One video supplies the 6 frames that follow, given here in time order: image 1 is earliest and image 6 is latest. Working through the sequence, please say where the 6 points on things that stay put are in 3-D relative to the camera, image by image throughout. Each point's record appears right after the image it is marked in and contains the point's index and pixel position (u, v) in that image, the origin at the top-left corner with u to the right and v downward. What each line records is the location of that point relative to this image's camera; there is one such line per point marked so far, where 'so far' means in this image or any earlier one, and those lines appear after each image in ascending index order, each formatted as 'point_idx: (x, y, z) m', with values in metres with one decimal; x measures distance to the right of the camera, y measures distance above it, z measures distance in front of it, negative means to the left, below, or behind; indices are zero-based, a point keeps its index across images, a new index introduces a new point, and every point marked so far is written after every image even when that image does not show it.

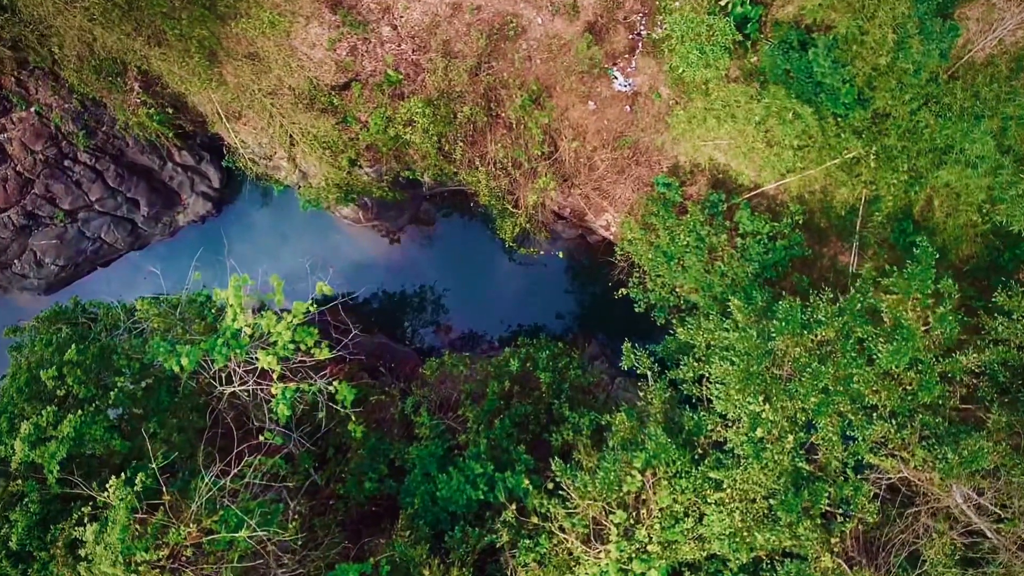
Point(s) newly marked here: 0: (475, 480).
0: (-0.5, -2.4, +7.5) m
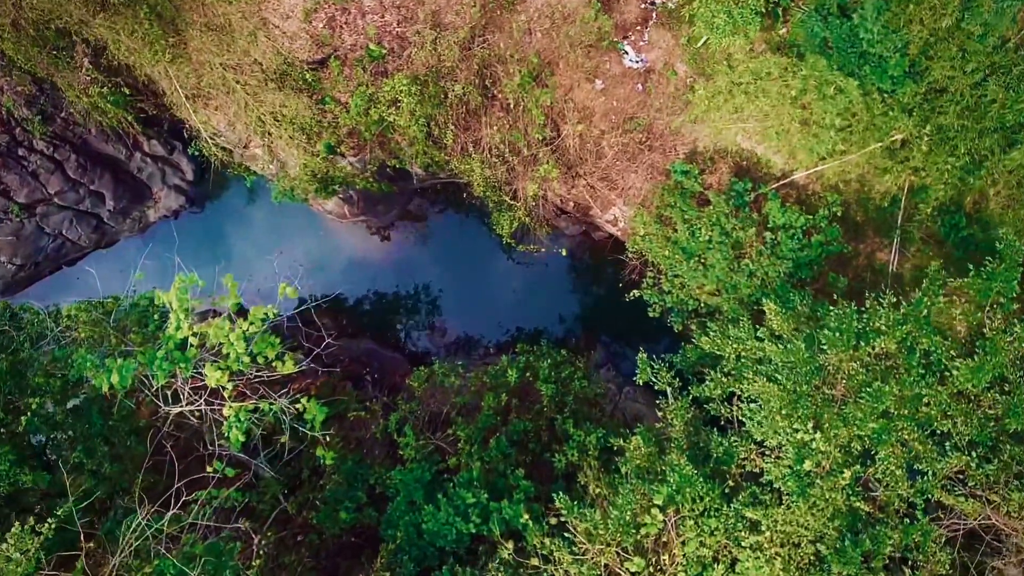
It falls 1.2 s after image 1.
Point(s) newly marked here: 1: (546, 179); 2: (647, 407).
0: (-0.5, -2.4, +6.5) m
1: (+0.5, +1.5, +8.5) m
2: (+2.1, -1.8, +9.5) m
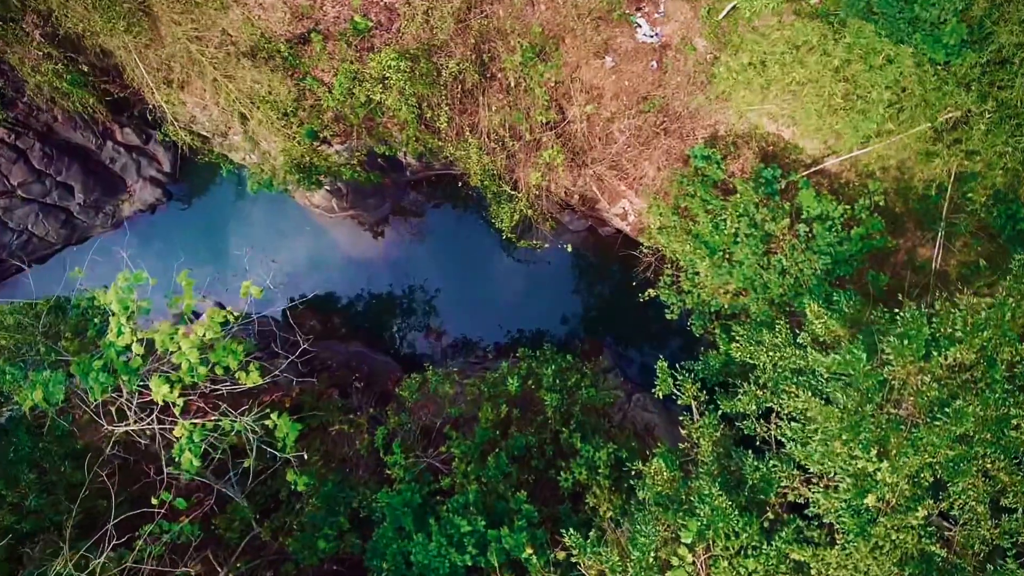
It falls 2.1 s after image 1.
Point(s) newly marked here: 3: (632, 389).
0: (-0.5, -2.4, +5.8) m
1: (+0.5, +1.6, +7.7) m
2: (+2.1, -1.8, +8.7) m
3: (+1.7, -1.5, +8.9) m
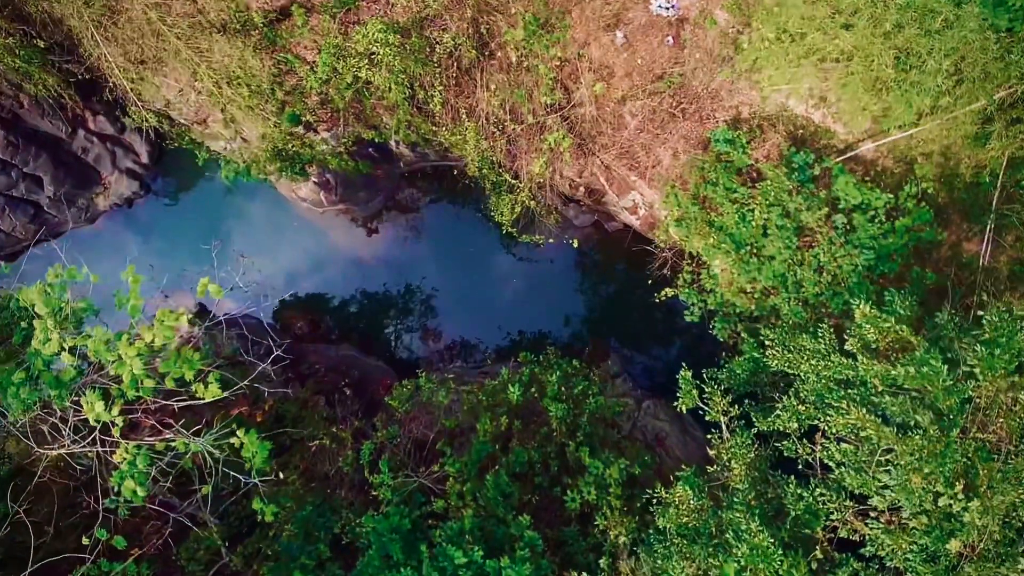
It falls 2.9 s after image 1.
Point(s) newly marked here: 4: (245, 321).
0: (-0.5, -2.4, +5.1) m
1: (+0.5, +1.6, +7.1) m
2: (+2.1, -1.8, +8.0) m
3: (+1.8, -1.5, +8.2) m
4: (-3.8, -0.5, +9.0) m
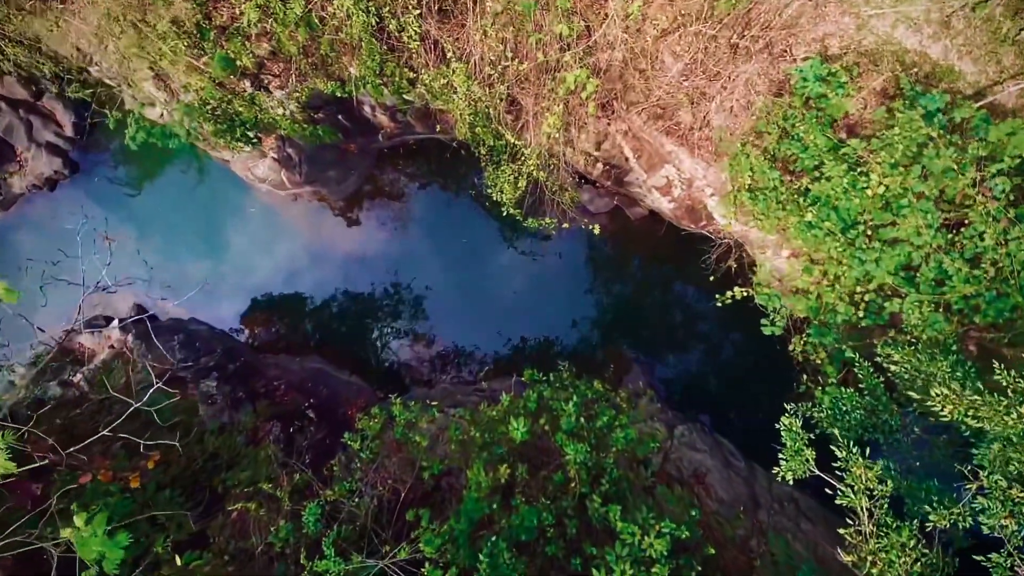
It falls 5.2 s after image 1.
0: (-0.4, -2.4, +3.3) m
1: (+0.5, +1.6, +5.3) m
2: (+2.1, -1.8, +6.3) m
3: (+1.8, -1.5, +6.5) m
4: (-3.8, -0.5, +7.2) m
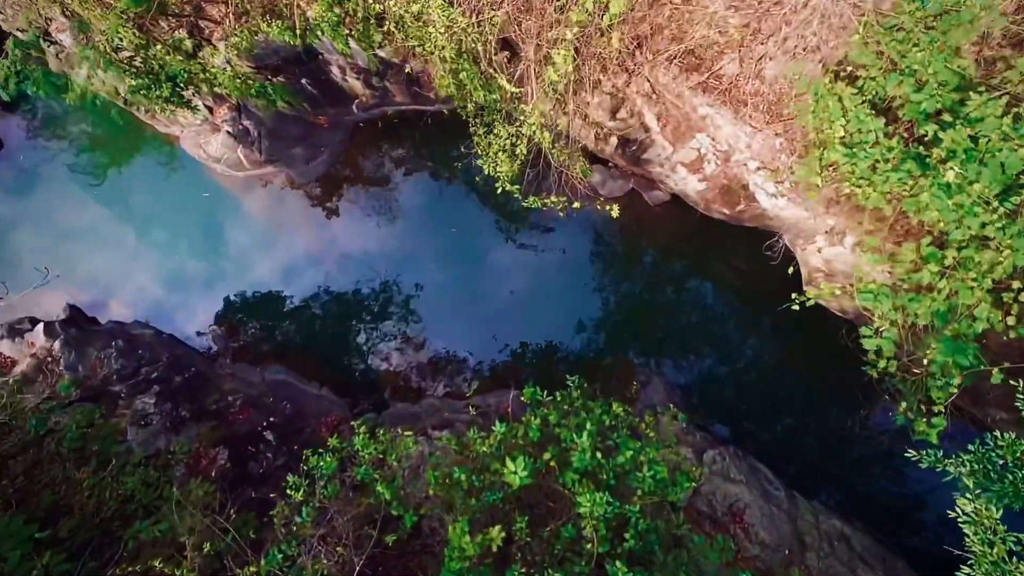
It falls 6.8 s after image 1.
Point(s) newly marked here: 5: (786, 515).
0: (-0.5, -2.3, +2.1) m
1: (+0.5, +1.6, +4.0) m
2: (+2.1, -1.8, +5.0) m
3: (+1.8, -1.4, +5.2) m
4: (-3.8, -0.4, +6.0) m
5: (+2.3, -1.9, +5.0) m
